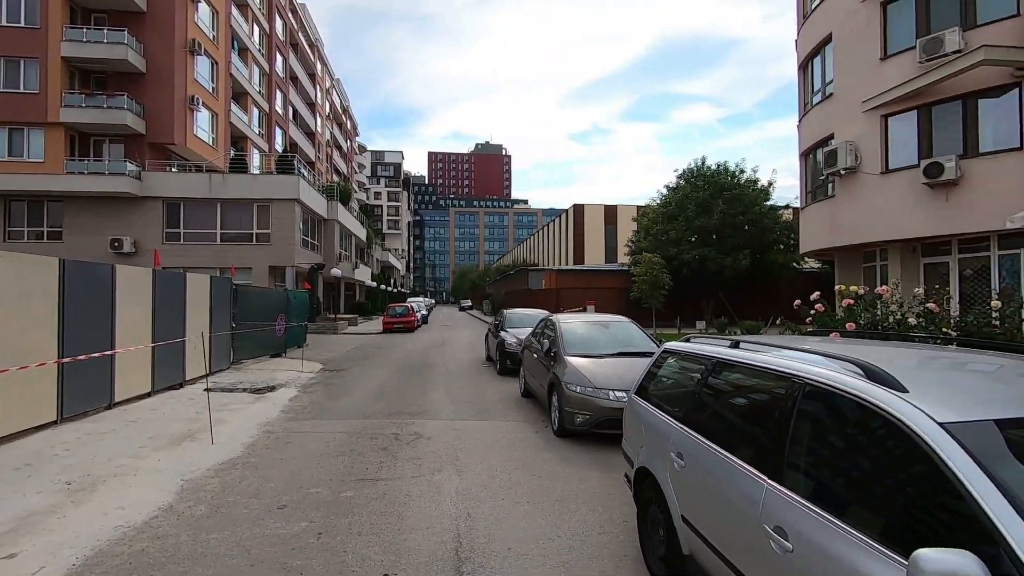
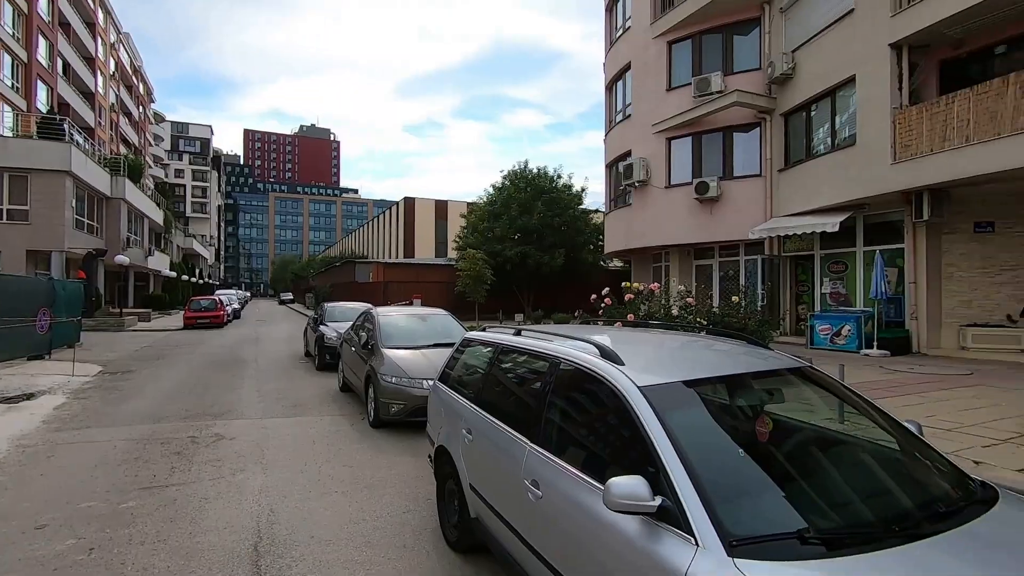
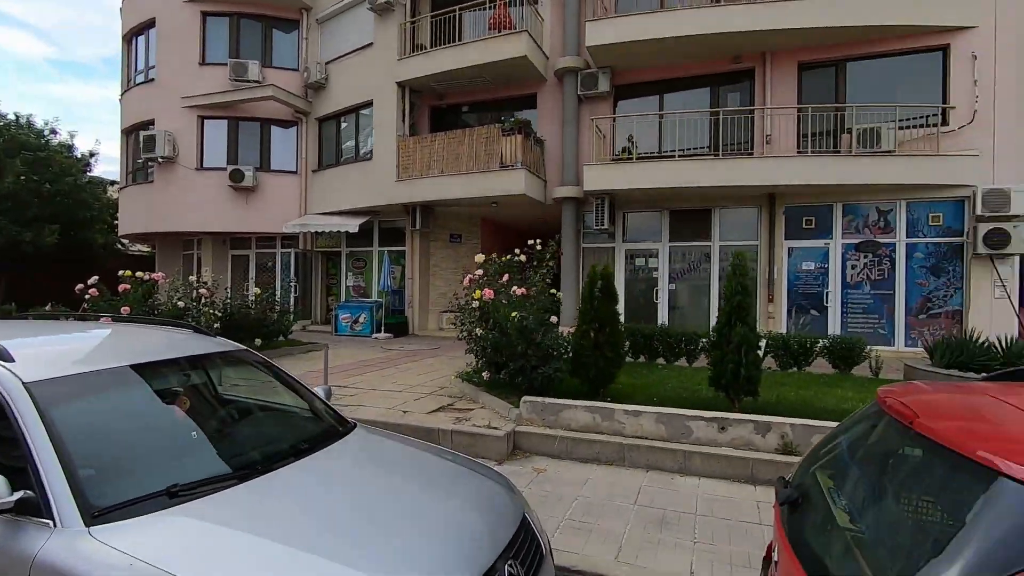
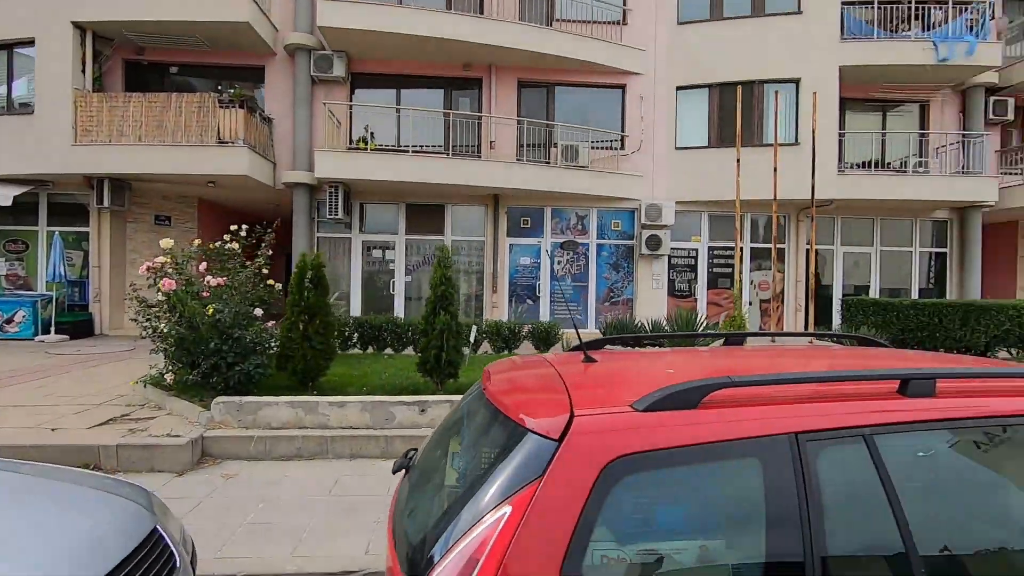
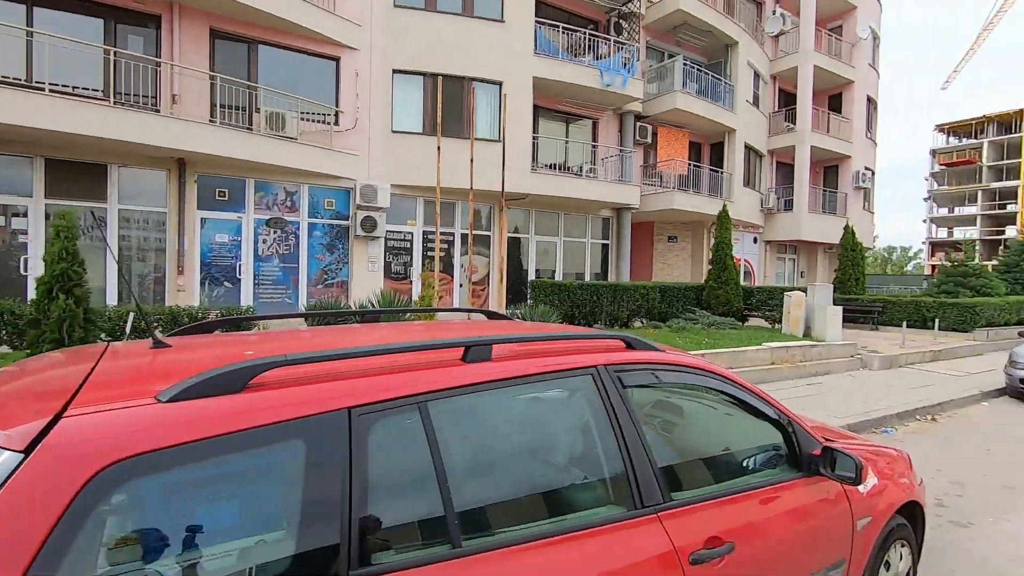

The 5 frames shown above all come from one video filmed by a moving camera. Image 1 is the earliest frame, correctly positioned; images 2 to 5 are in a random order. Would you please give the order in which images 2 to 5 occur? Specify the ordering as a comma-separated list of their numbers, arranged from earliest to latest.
2, 3, 4, 5
